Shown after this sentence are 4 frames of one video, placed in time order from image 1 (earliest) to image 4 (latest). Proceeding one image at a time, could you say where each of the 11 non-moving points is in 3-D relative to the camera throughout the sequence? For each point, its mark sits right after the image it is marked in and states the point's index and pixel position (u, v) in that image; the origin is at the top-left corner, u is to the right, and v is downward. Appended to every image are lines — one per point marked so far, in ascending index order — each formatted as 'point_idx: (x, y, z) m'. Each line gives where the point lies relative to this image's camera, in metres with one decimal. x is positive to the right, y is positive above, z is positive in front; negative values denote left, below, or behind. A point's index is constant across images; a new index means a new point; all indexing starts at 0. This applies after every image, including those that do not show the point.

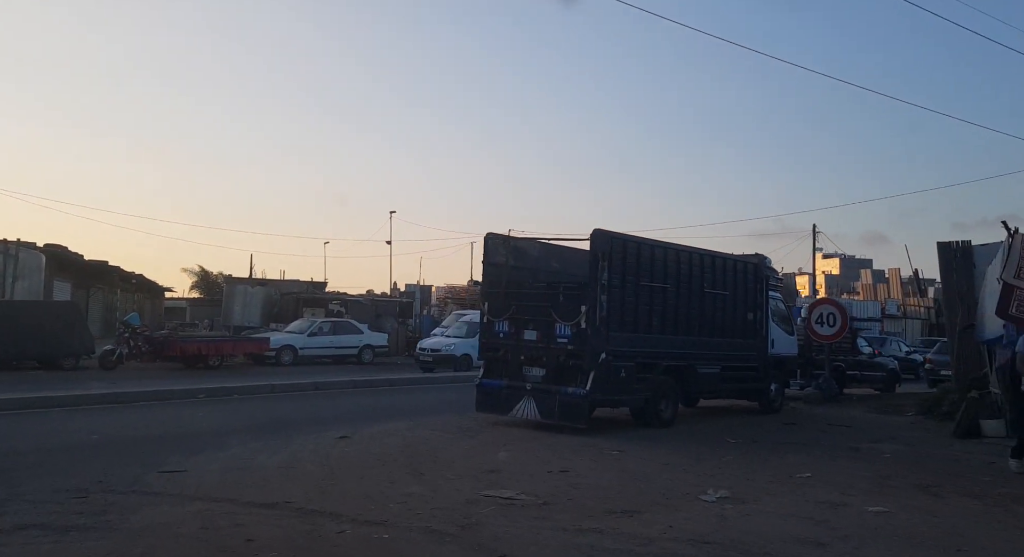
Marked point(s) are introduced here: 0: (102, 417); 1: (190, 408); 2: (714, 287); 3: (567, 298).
0: (-7.1, -2.4, +13.4) m
1: (-6.3, -2.5, +15.0) m
2: (+3.6, -0.2, +13.8) m
3: (+0.9, -0.3, +12.1) m
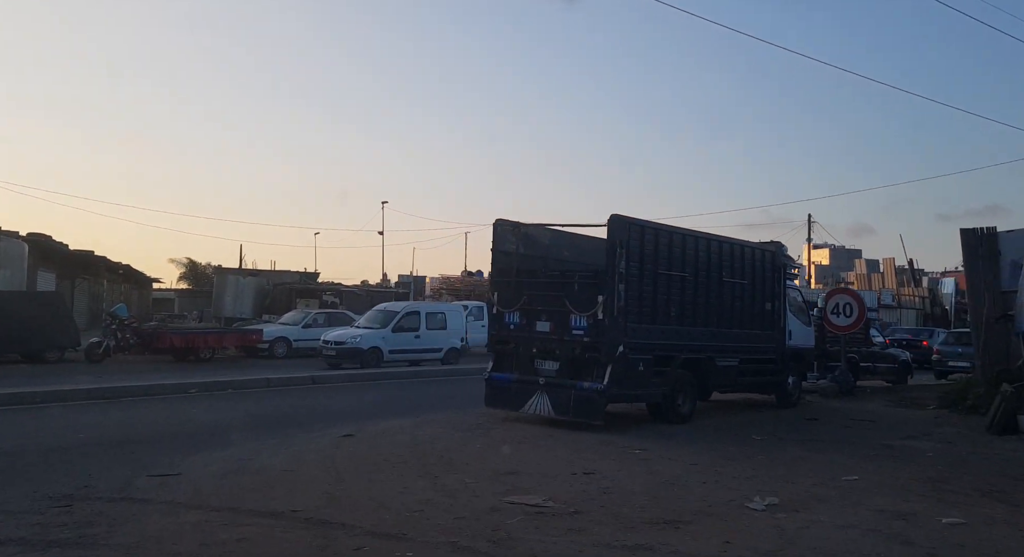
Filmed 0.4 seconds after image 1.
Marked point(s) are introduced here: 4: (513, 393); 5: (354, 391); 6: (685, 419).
0: (-7.0, -2.2, +12.7) m
1: (-6.1, -2.3, +14.3) m
2: (+3.8, 0.0, +13.2) m
3: (+1.0, -0.1, +11.5) m
4: (0.0, -1.8, +12.1) m
5: (-3.4, -2.4, +16.5) m
6: (+2.7, -2.2, +12.3) m
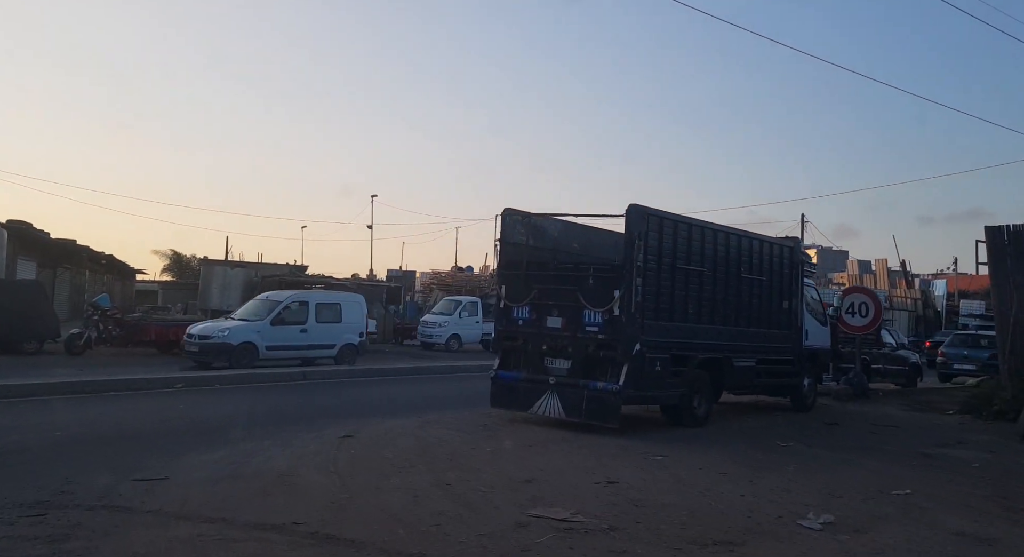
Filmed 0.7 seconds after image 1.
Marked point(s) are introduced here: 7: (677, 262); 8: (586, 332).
0: (-6.8, -2.0, +11.9) m
1: (-6.0, -2.1, +13.6) m
2: (+3.9, +0.1, +12.6) m
3: (+1.2, 0.0, +10.9) m
4: (+0.1, -1.7, +11.5) m
5: (-3.3, -2.2, +15.7) m
6: (+2.9, -2.2, +11.7) m
7: (+2.4, +0.2, +11.3) m
8: (+1.0, -0.8, +10.9) m
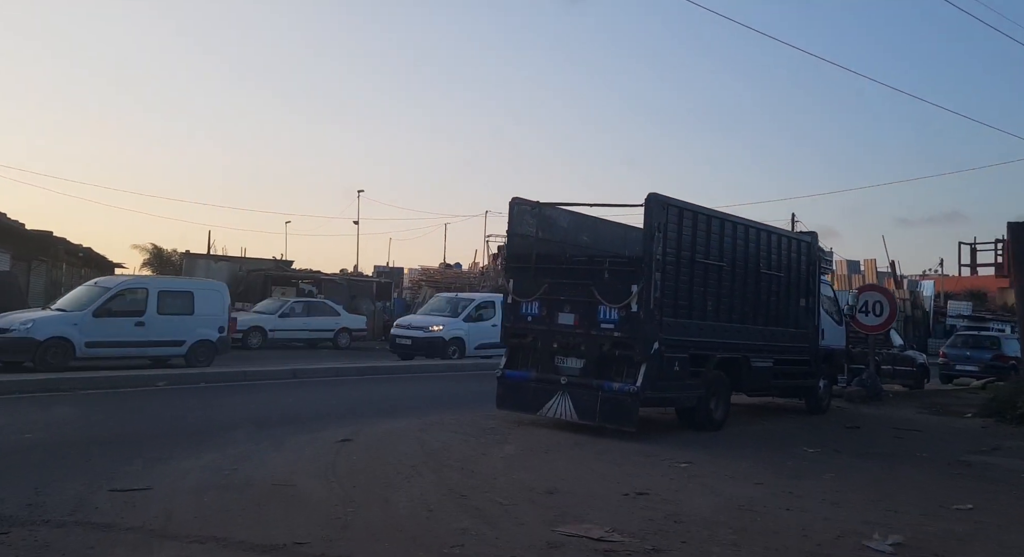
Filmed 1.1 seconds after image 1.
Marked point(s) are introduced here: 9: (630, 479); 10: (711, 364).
0: (-6.8, -1.9, +11.1) m
1: (-6.0, -2.0, +12.7) m
2: (+4.0, +0.2, +11.9) m
3: (+1.3, 0.0, +10.2) m
4: (+0.2, -1.6, +10.8) m
5: (-3.3, -2.1, +15.0) m
6: (+2.9, -2.1, +11.1) m
7: (+2.5, +0.3, +10.6) m
8: (+1.2, -0.7, +10.2) m
9: (+1.2, -2.0, +7.6) m
10: (+2.8, -1.2, +10.8) m
